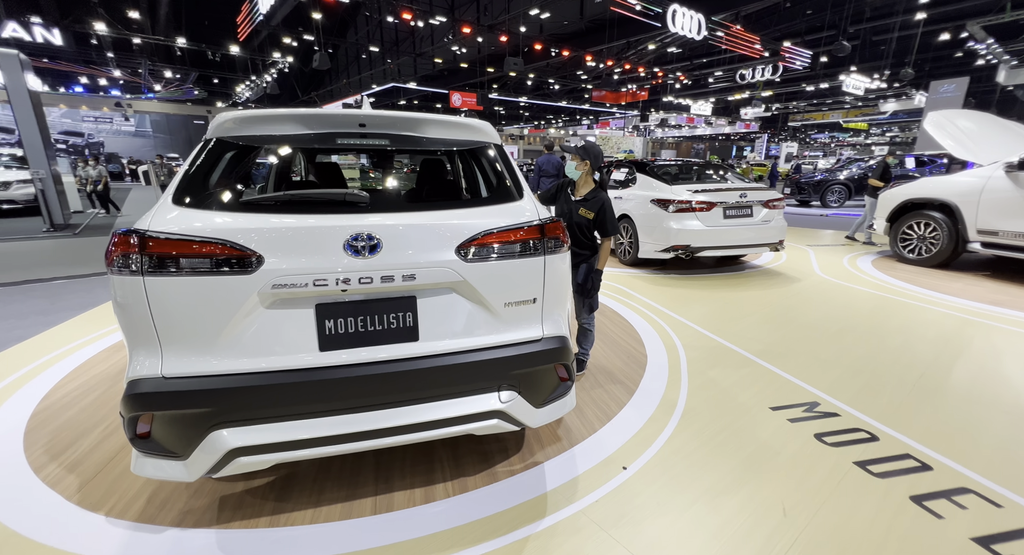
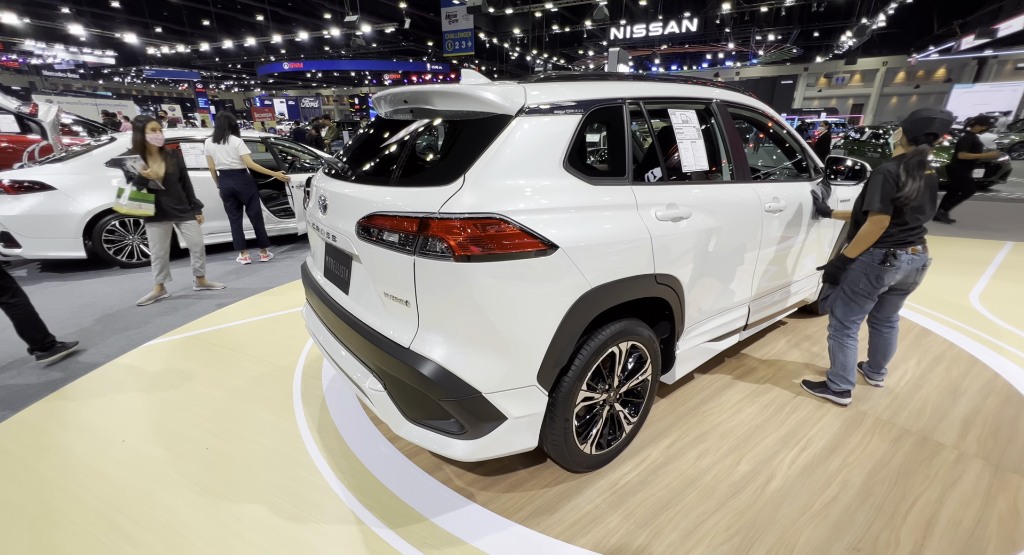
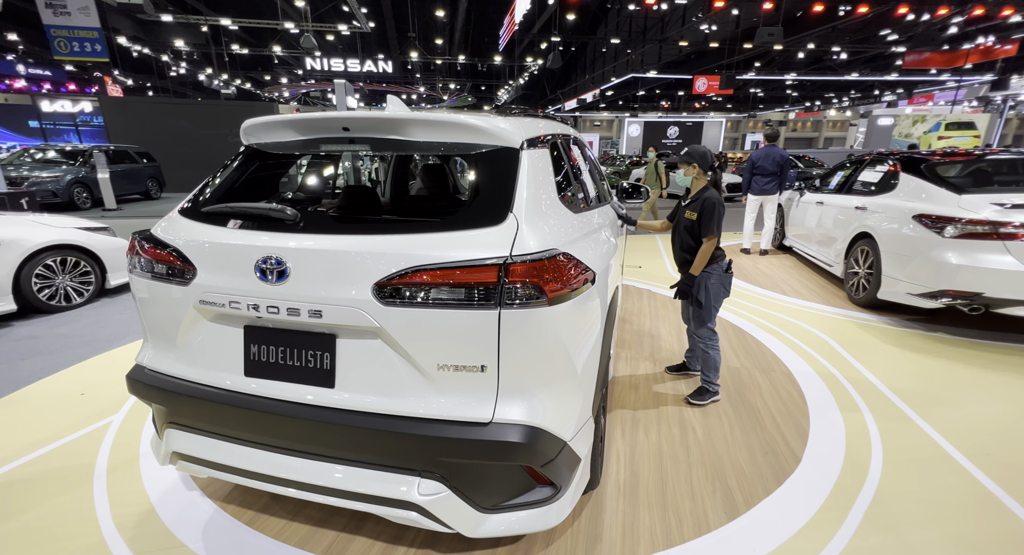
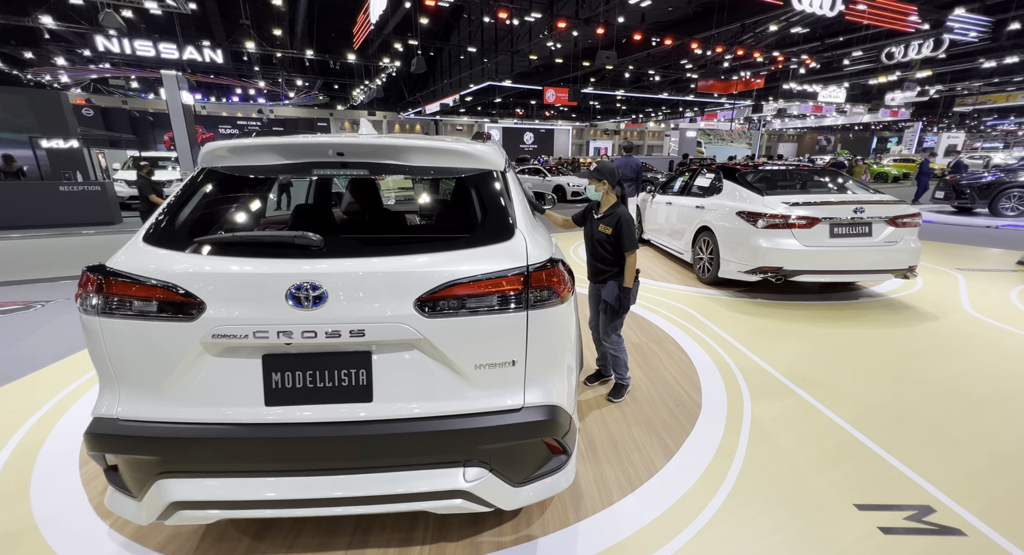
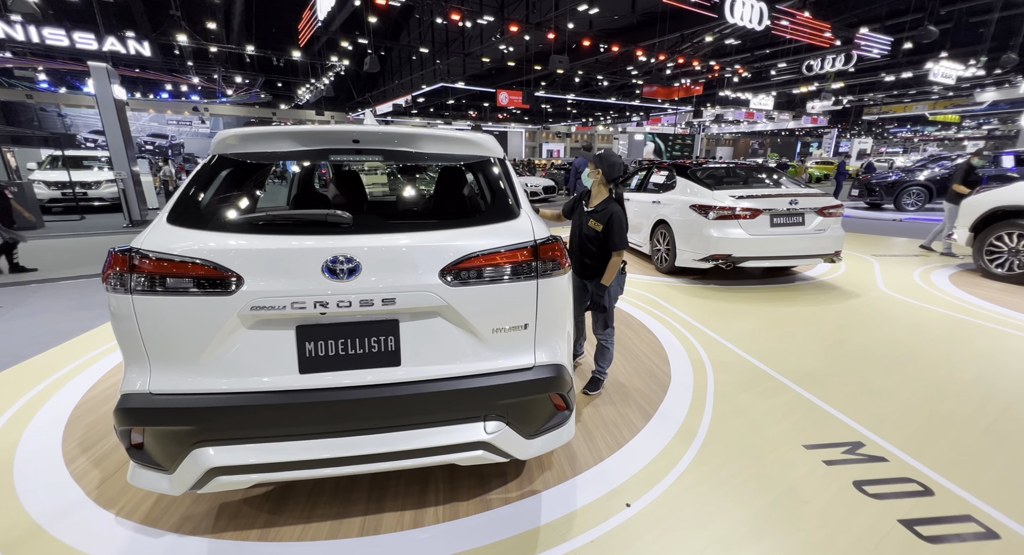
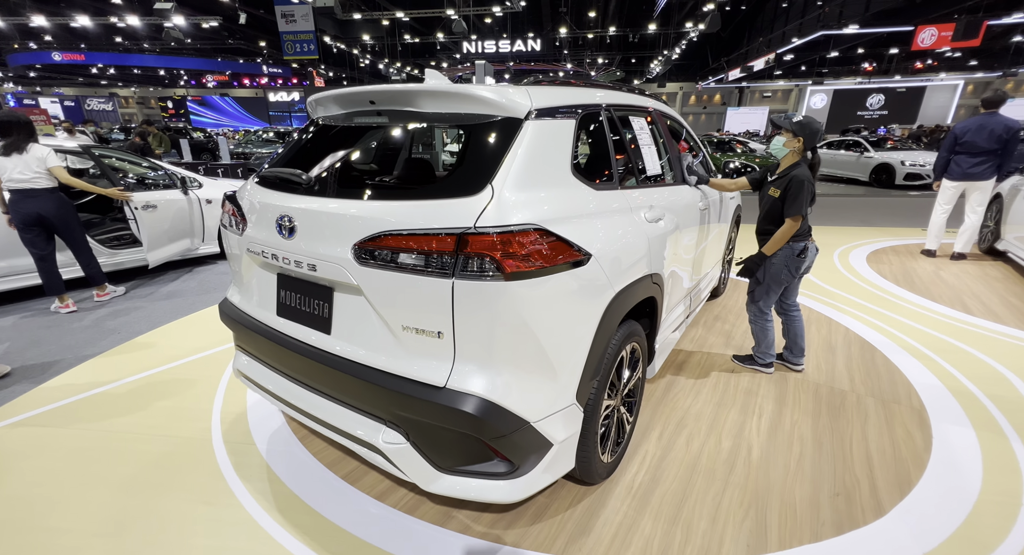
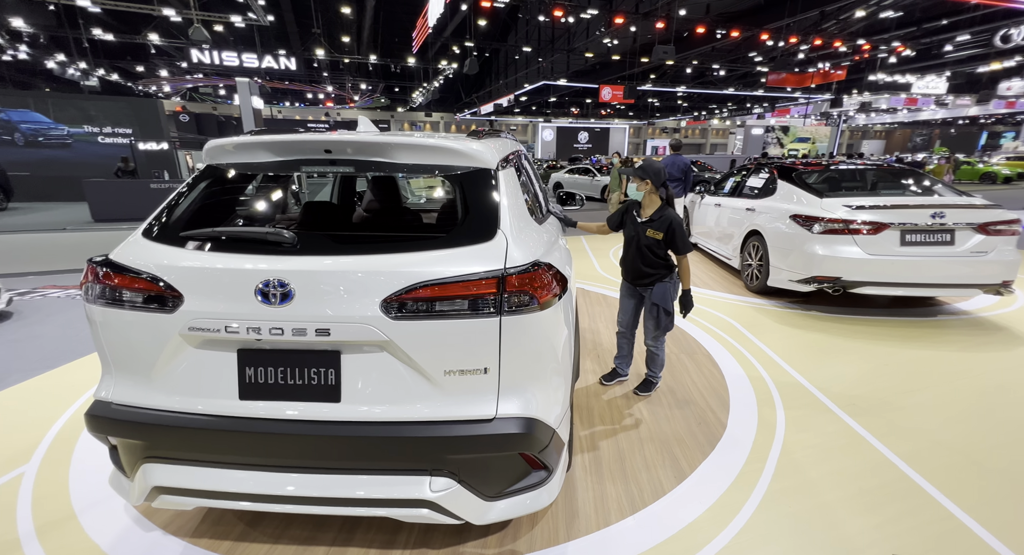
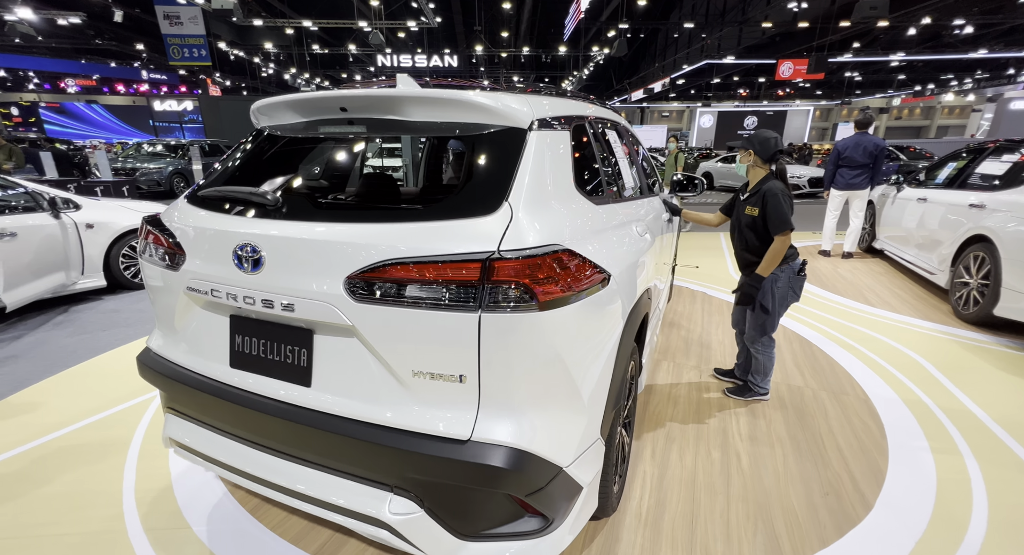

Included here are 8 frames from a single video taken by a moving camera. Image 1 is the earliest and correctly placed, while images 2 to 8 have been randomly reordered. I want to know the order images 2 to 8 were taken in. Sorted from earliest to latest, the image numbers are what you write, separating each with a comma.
5, 4, 7, 3, 8, 6, 2
